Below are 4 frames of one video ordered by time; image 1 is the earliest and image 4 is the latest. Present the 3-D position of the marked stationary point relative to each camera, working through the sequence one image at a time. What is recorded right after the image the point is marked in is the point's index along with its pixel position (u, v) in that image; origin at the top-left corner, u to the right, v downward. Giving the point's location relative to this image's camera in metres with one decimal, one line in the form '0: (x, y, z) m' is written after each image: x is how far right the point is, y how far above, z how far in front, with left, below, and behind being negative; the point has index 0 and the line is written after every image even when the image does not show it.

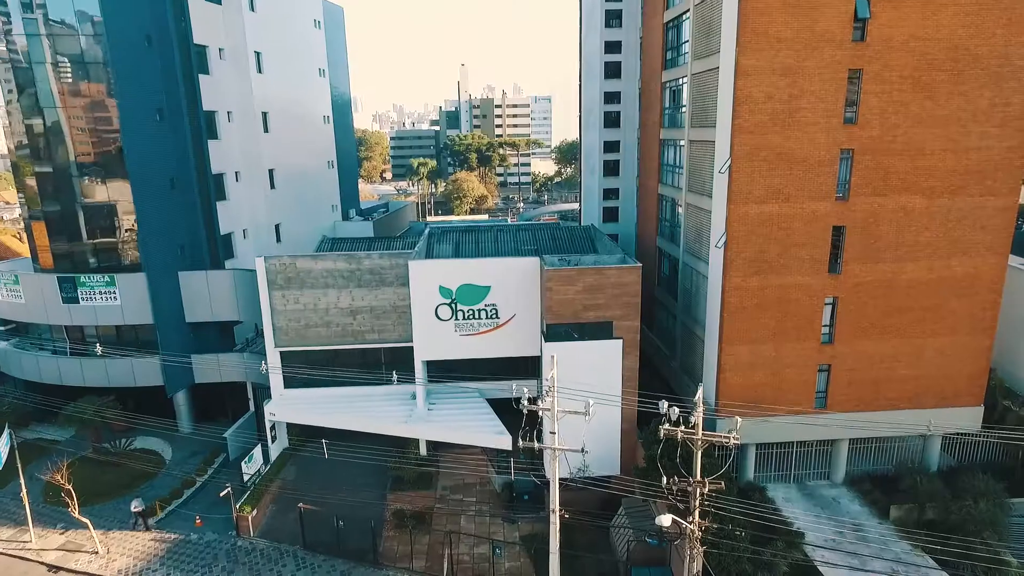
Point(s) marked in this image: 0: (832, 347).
0: (+6.9, -1.3, +18.6) m
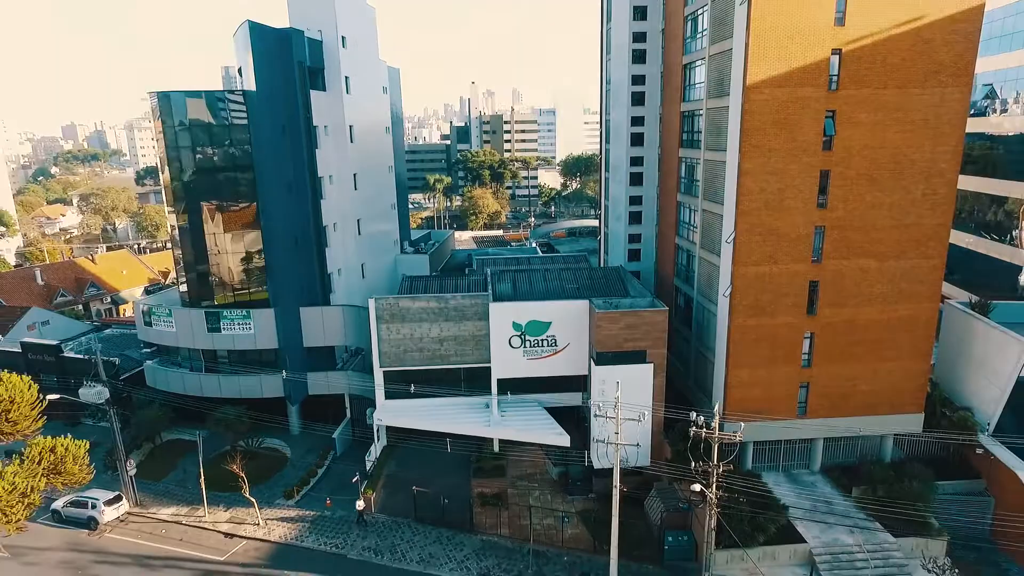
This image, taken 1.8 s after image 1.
0: (+8.7, -2.4, +25.1) m
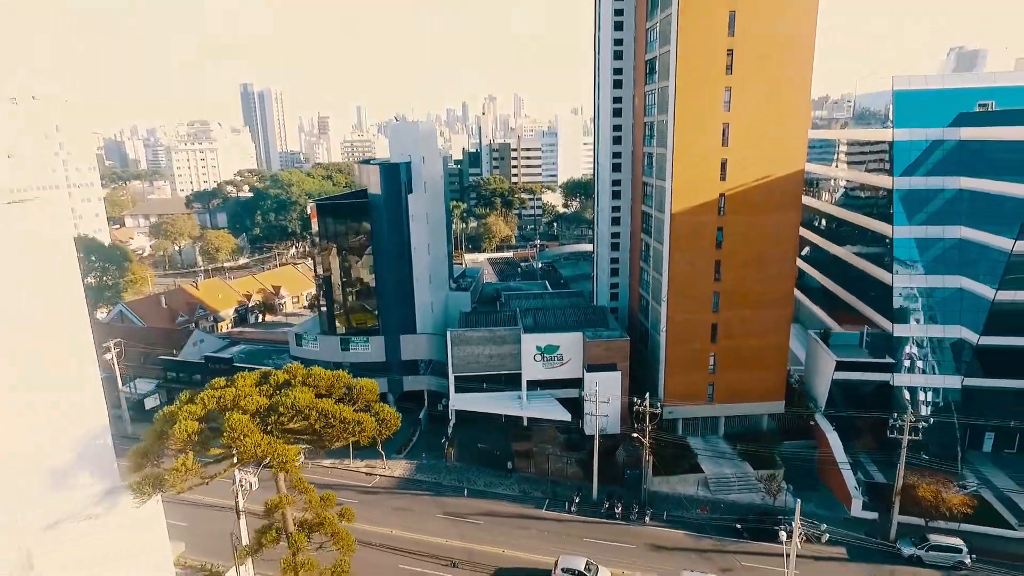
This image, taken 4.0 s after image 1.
0: (+9.9, -4.2, +42.3) m
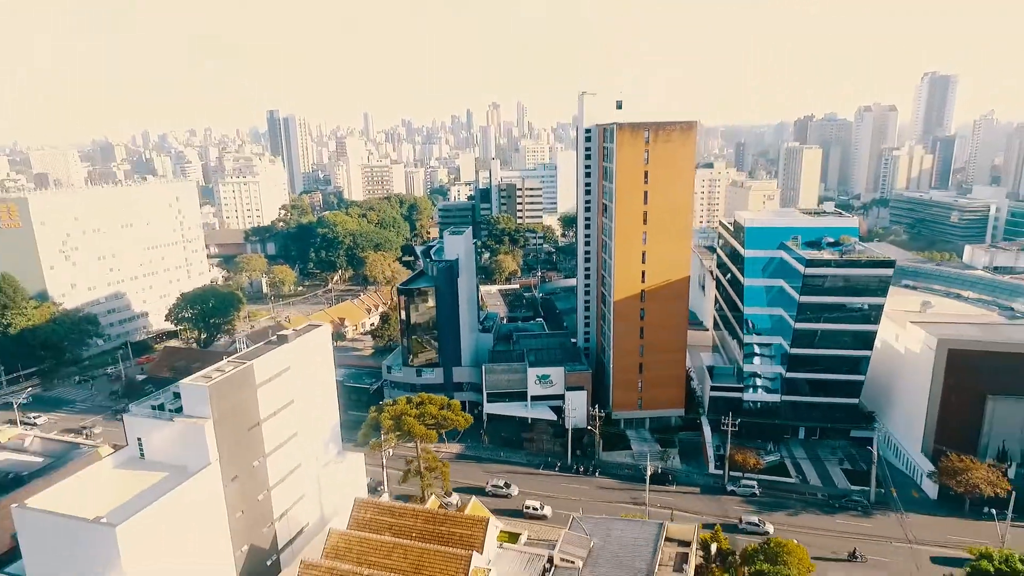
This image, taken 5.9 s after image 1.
0: (+10.7, -8.6, +71.5) m
